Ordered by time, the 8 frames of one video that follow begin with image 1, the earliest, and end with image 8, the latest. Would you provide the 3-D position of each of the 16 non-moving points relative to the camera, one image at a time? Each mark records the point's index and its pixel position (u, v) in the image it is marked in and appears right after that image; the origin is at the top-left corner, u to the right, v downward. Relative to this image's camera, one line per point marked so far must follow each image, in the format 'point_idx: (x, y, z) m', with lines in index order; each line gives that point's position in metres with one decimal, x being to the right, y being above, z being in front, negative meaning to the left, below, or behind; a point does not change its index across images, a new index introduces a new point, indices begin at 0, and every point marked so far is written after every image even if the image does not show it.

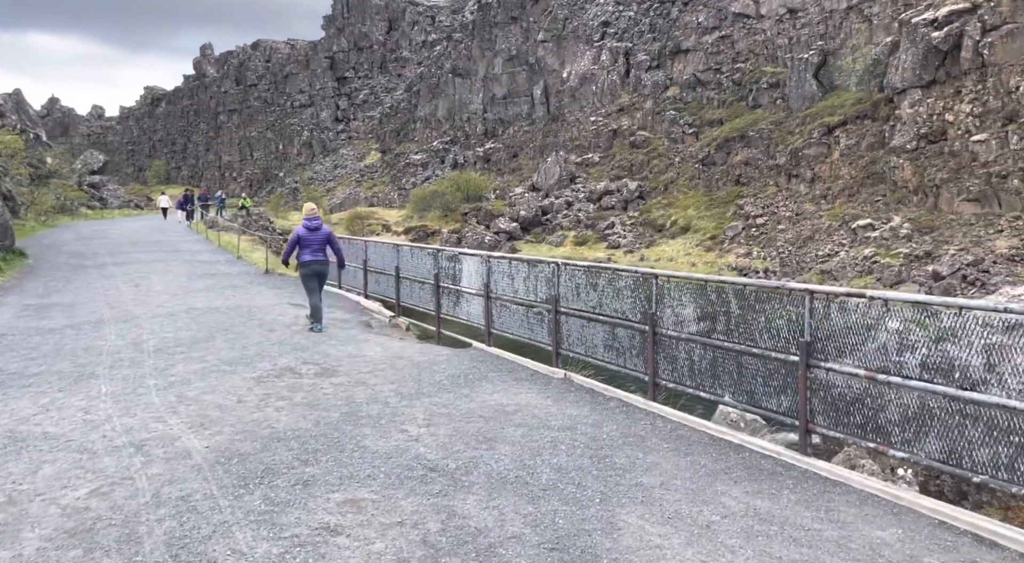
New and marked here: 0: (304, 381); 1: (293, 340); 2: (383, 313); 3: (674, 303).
0: (-2.6, -1.3, +9.0) m
1: (-3.6, -0.9, +11.5) m
2: (-2.7, -0.6, +14.7) m
3: (+1.8, -0.2, +7.8) m
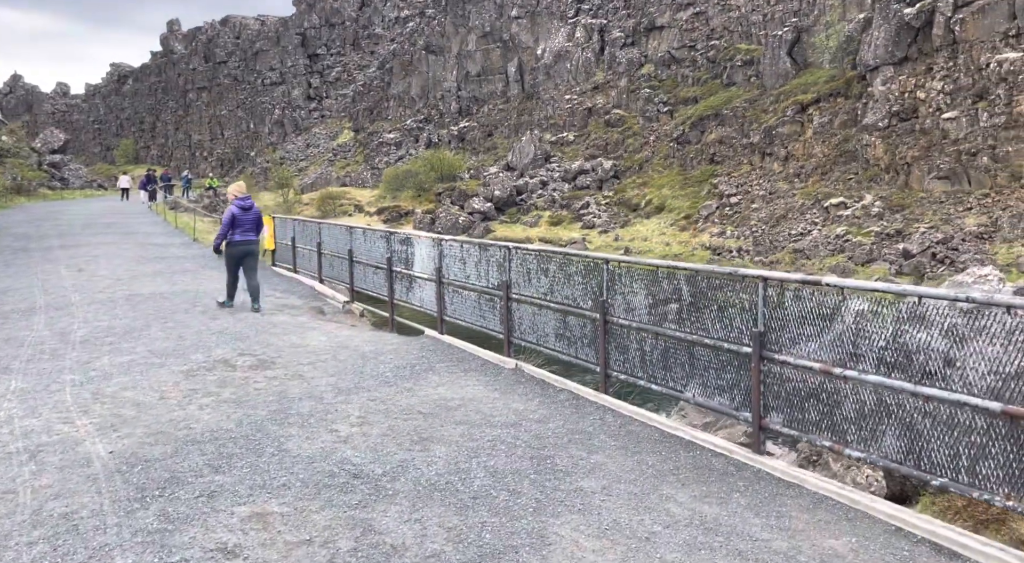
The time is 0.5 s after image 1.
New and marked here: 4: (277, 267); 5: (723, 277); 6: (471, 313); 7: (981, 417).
0: (-3.2, -1.1, +8.4) m
1: (-4.3, -0.7, +10.9) m
2: (-3.5, -0.3, +14.2) m
3: (+1.2, -0.1, +7.3) m
4: (-5.9, +0.4, +17.8) m
5: (+1.9, 0.0, +6.3) m
6: (-0.6, -0.4, +10.1) m
7: (+3.0, -0.9, +4.5) m
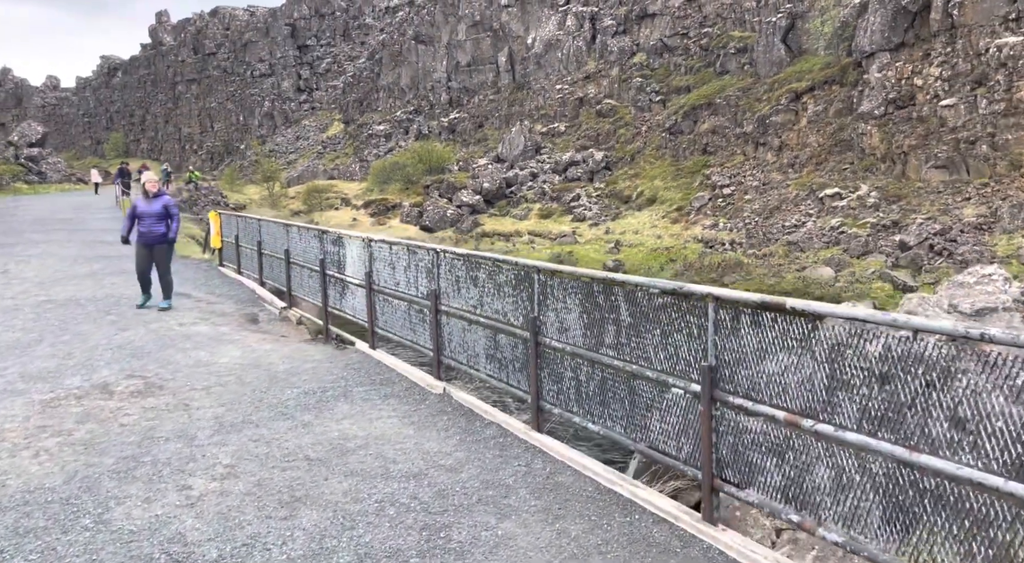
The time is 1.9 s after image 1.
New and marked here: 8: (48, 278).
0: (-4.0, -1.2, +7.1) m
1: (-5.1, -0.8, +9.6) m
2: (-4.3, -0.4, +12.8) m
3: (+0.4, -0.2, +6.0) m
4: (-6.7, +0.3, +16.4) m
5: (+1.1, -0.1, +5.0) m
6: (-1.4, -0.5, +8.8) m
7: (+2.2, -1.0, +3.2) m
8: (-9.6, 0.0, +14.6) m
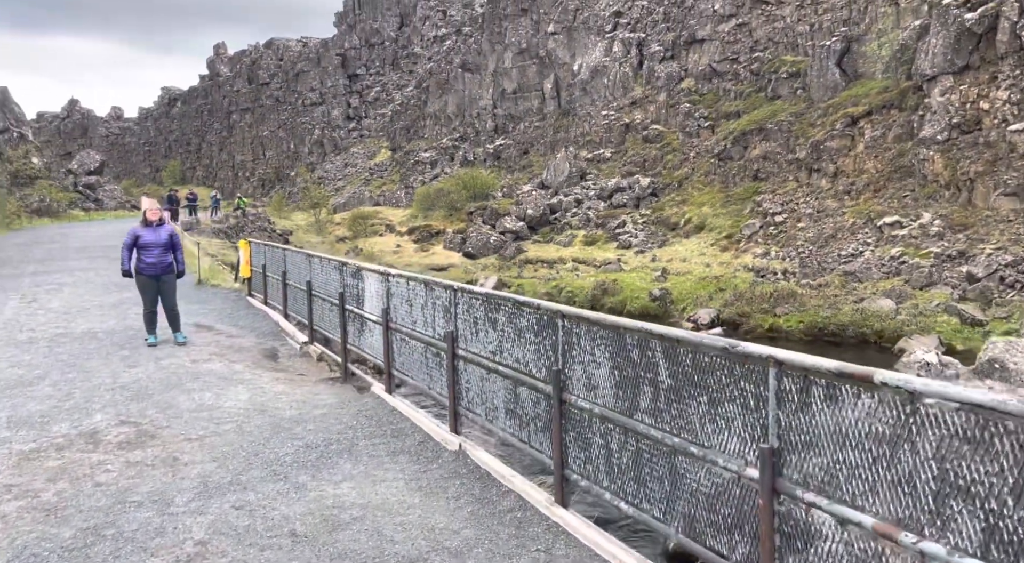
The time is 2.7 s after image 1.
0: (-3.8, -1.6, +6.4) m
1: (-4.7, -1.3, +9.0) m
2: (-3.7, -1.0, +12.2) m
3: (+0.5, -0.6, +5.1) m
4: (-5.8, -0.4, +16.0) m
5: (+1.2, -0.4, +4.0) m
6: (-1.1, -1.0, +7.9) m
7: (+2.2, -1.3, +2.2) m
8: (-8.8, -0.6, +14.4) m
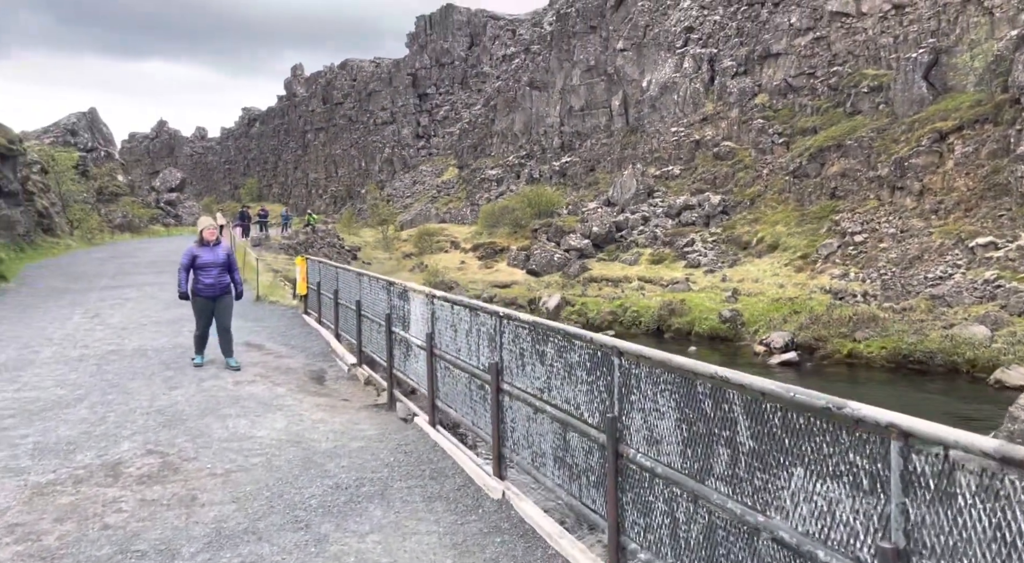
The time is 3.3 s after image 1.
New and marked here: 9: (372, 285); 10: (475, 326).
0: (-3.4, -1.8, +6.0) m
1: (-4.1, -1.5, +8.6) m
2: (-2.8, -1.3, +11.7) m
3: (+0.8, -0.8, +4.3) m
4: (-4.5, -0.7, +15.7) m
5: (+1.3, -0.6, +3.1) m
6: (-0.5, -1.2, +7.2) m
7: (+2.2, -1.4, +1.2) m
8: (-7.7, -0.9, +14.3) m
9: (-2.1, -0.1, +10.5) m
10: (-0.3, -0.4, +6.8) m
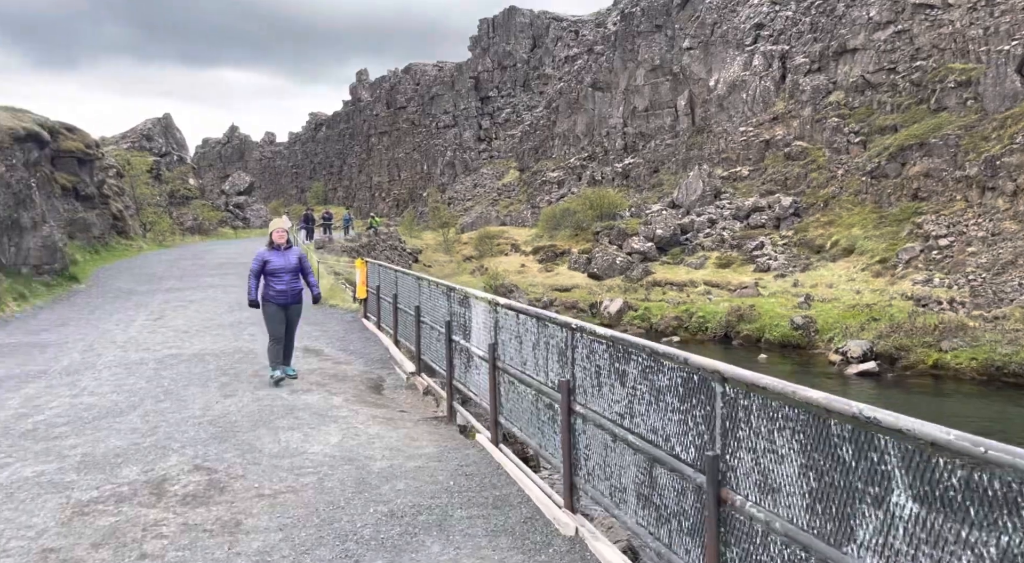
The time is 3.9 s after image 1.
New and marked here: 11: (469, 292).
0: (-2.8, -1.8, +5.5) m
1: (-3.3, -1.6, +8.3) m
2: (-1.7, -1.4, +11.2) m
3: (+1.2, -0.8, +3.5) m
4: (-3.1, -0.8, +15.3) m
5: (+1.7, -0.7, +2.3) m
6: (+0.2, -1.3, +6.6) m
7: (+2.3, -1.5, +0.3) m
8: (-6.4, -0.9, +14.3) m
9: (-1.1, -0.1, +9.9) m
10: (+0.3, -0.5, +6.1) m
11: (-0.5, -0.1, +8.3) m
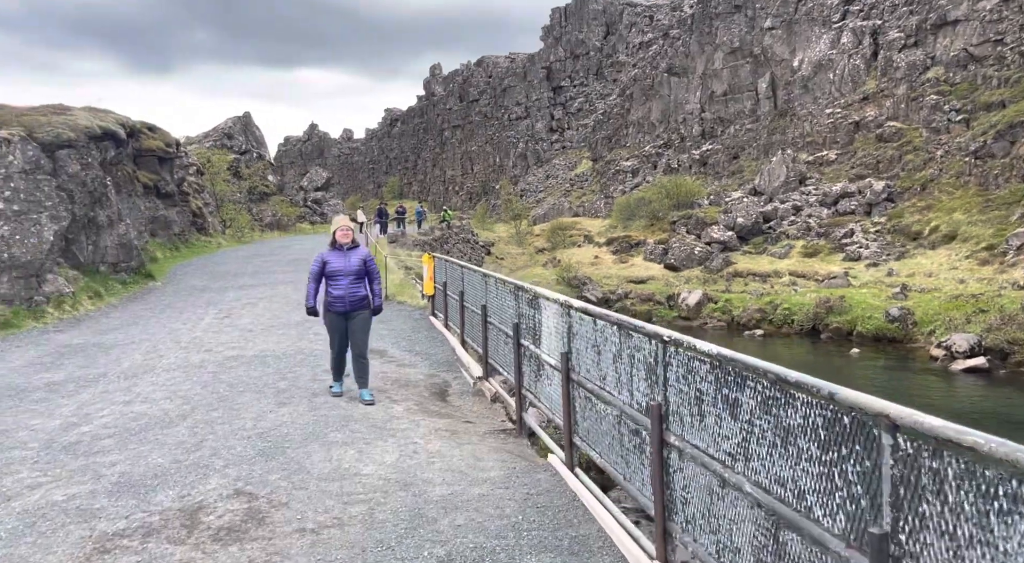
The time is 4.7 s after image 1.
0: (-2.3, -1.9, +4.9) m
1: (-2.5, -1.6, +7.6) m
2: (-0.6, -1.3, +10.4) m
3: (+1.5, -0.9, +2.4) m
4: (-1.6, -0.7, +14.6) m
5: (+1.8, -0.7, +1.2) m
6: (+0.8, -1.3, +5.6) m
7: (+2.3, -1.6, -0.9) m
8: (-4.9, -0.9, +13.9) m
9: (-0.2, -0.1, +9.0) m
10: (+0.8, -0.5, +5.1) m
11: (+0.3, -0.1, +7.3) m
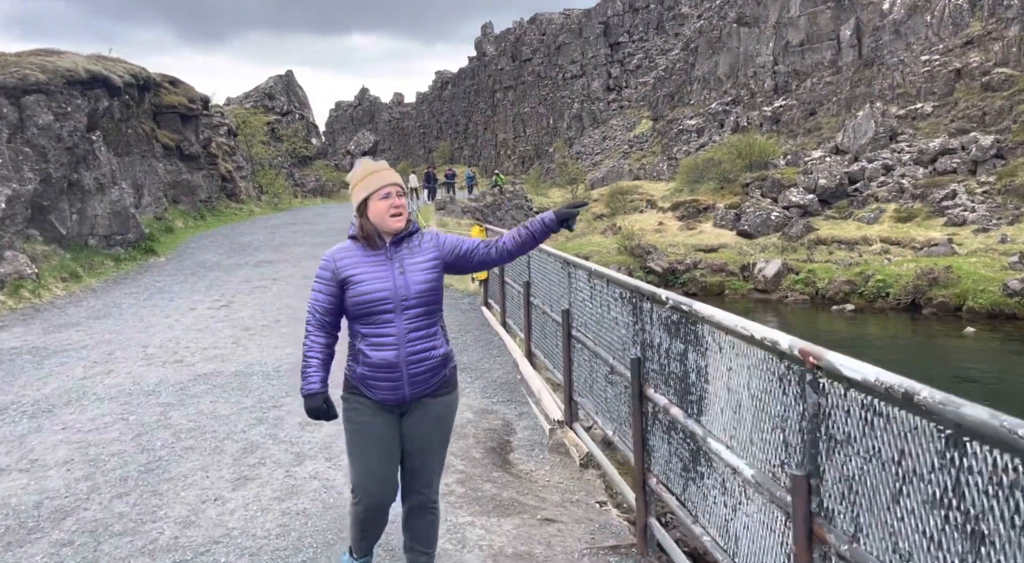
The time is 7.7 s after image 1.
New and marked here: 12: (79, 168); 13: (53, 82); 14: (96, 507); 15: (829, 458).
0: (-1.8, -2.0, +1.5) m
1: (-1.7, -1.6, +4.2) m
2: (+0.3, -1.2, +6.8) m
3: (+1.8, -1.1, -1.3) m
4: (-0.4, -0.4, +11.0) m
5: (+2.1, -1.0, -2.6) m
6: (+1.3, -1.4, +1.9) m
7: (+2.4, -2.0, -4.6) m
8: (-3.7, -0.6, +10.6) m
9: (+0.7, -0.1, +5.4) m
10: (+1.4, -0.7, +1.4) m
11: (+1.0, -0.2, +3.7) m
12: (-8.8, +2.3, +14.4) m
13: (-9.1, +4.0, +14.1) m
14: (-2.8, -1.5, +4.8) m
15: (+1.1, -0.6, +2.6) m
